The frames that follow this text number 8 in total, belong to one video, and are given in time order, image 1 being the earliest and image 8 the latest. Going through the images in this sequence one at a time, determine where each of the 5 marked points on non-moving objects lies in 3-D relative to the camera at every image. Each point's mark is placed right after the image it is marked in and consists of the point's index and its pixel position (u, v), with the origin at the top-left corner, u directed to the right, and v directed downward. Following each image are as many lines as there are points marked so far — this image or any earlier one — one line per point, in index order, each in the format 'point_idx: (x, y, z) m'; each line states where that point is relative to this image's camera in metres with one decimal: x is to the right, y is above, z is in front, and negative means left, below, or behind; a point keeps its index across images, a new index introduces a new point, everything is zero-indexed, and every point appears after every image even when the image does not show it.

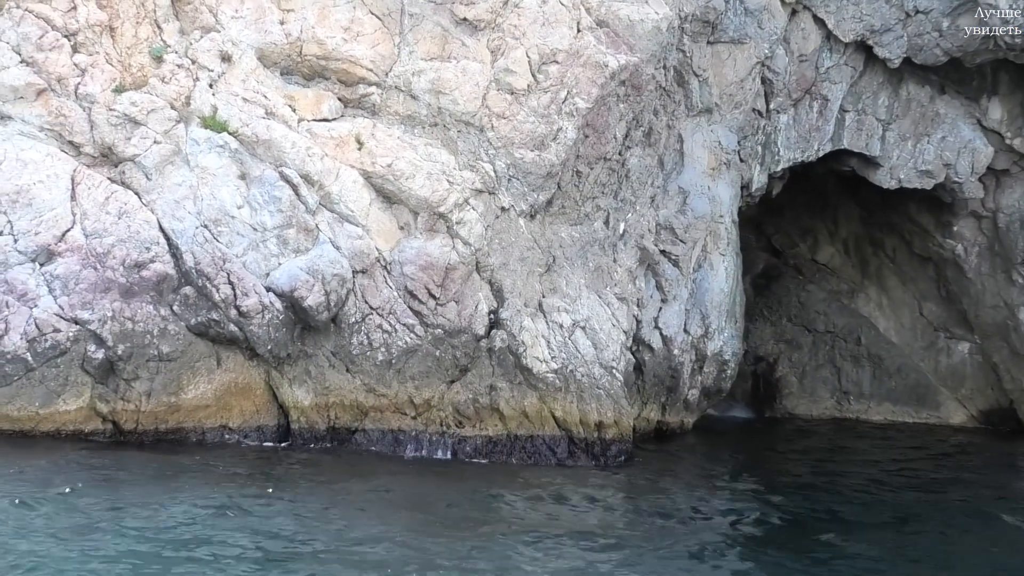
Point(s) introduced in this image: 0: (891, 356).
0: (+3.9, -0.7, +13.2) m
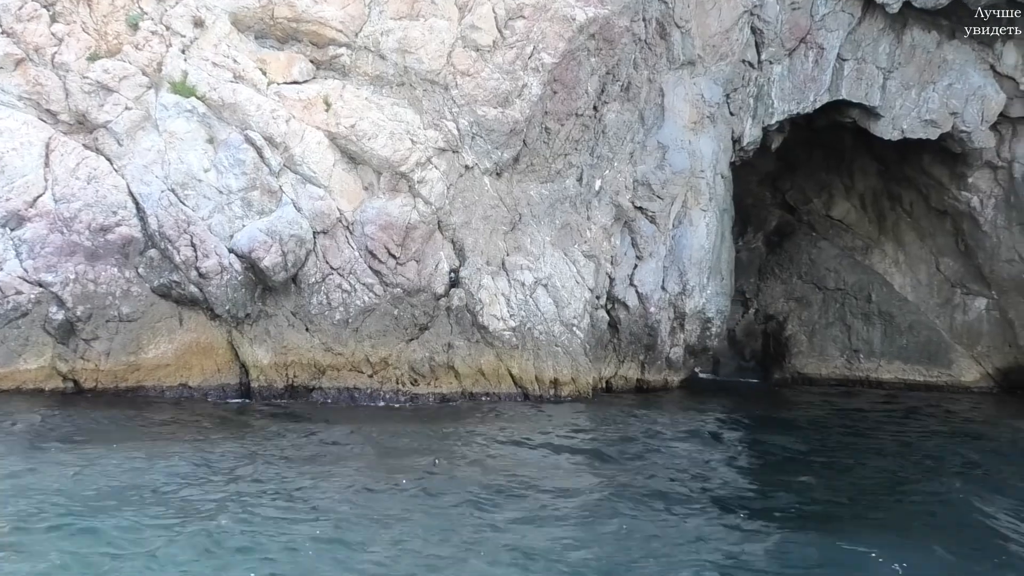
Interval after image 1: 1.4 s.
0: (+3.9, -0.3, +12.7) m
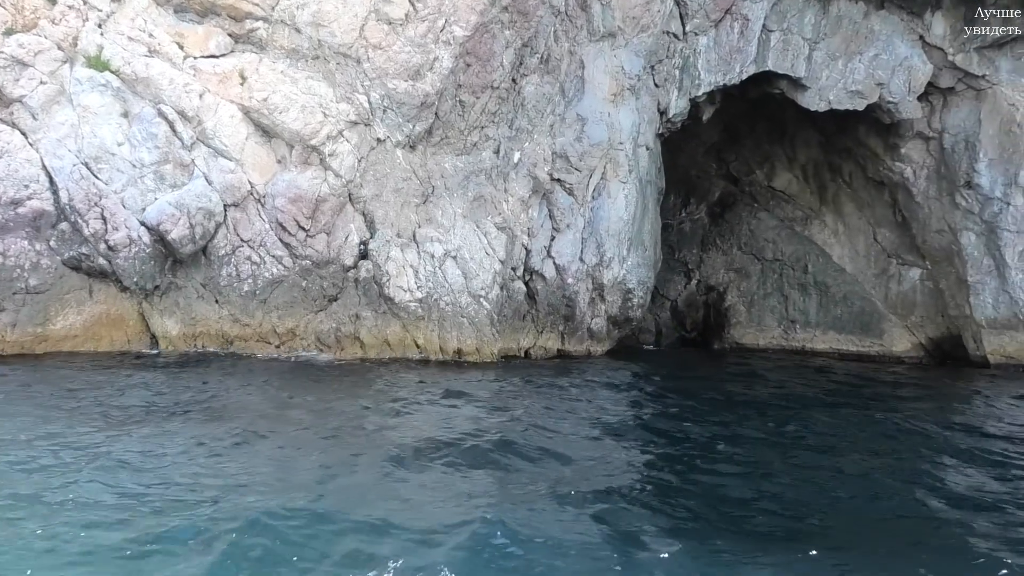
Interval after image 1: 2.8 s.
0: (+3.3, 0.0, +12.8) m
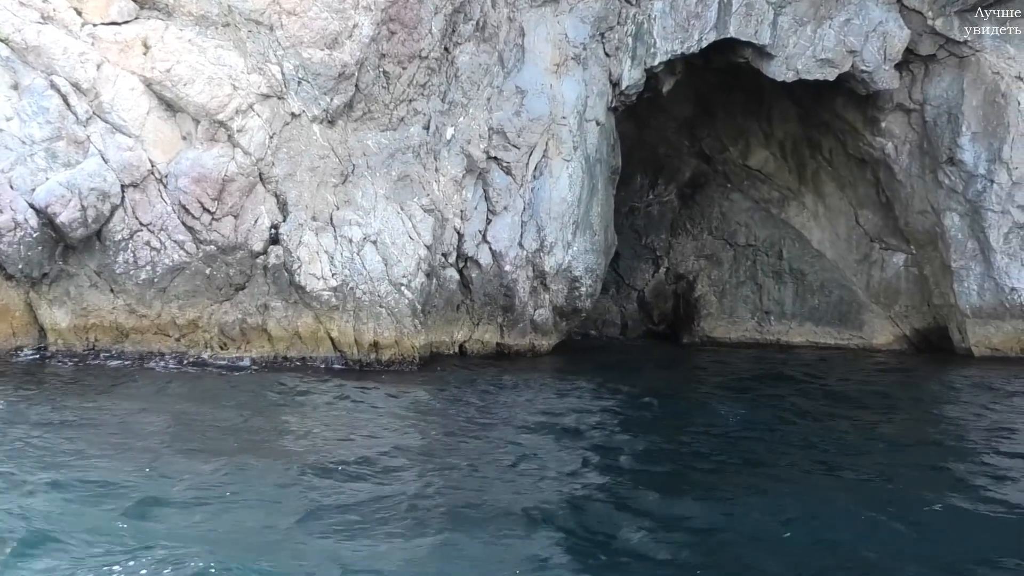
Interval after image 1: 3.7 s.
0: (+2.8, +0.2, +11.8) m
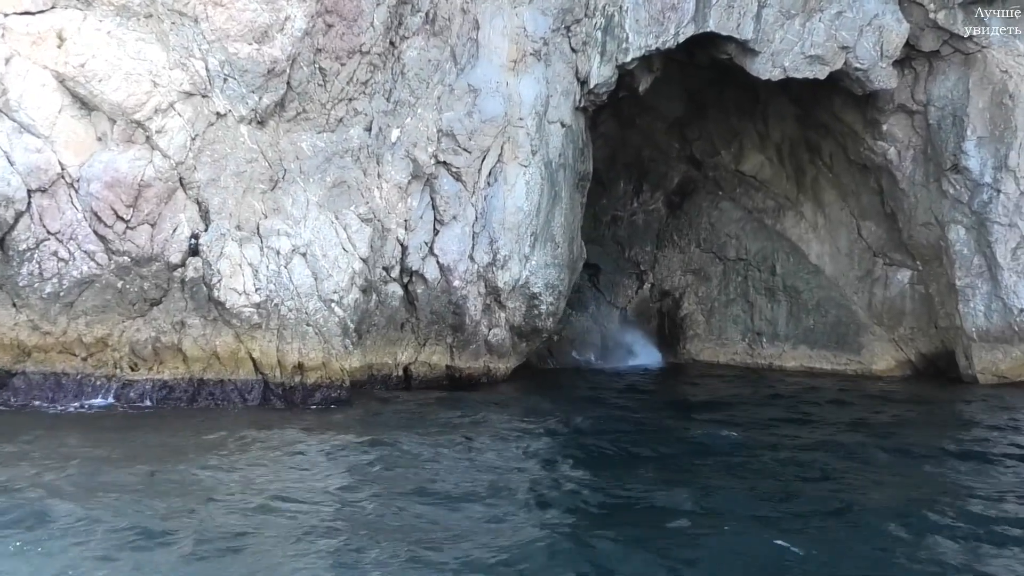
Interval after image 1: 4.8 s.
0: (+2.6, 0.0, +10.8) m
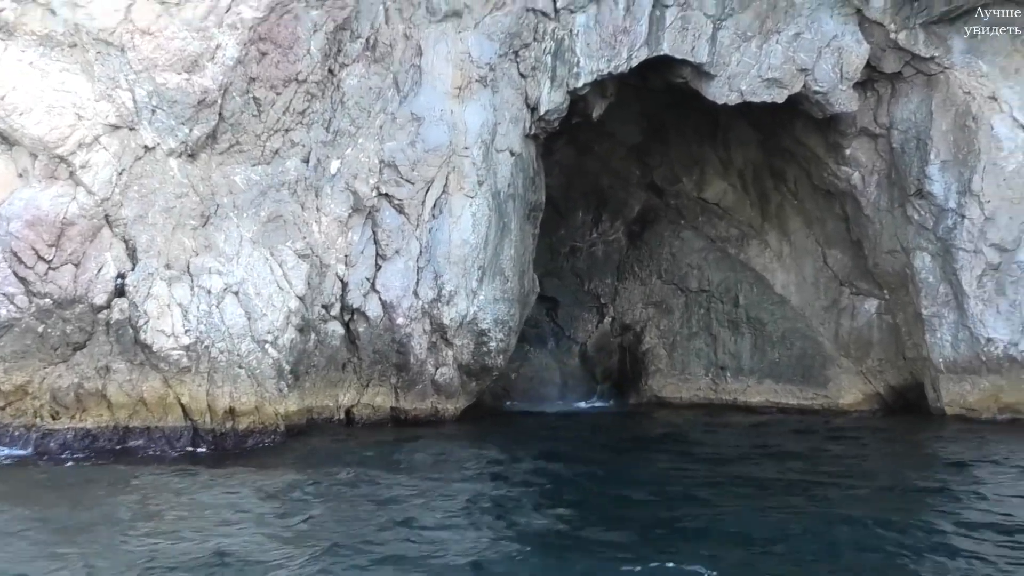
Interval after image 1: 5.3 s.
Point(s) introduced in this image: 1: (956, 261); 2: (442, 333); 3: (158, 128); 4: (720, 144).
0: (+2.2, -0.3, +10.4) m
1: (+3.1, +0.2, +8.8) m
2: (-0.5, -0.3, +8.7) m
3: (-2.2, +1.0, +8.0) m
4: (+1.7, +1.2, +10.5) m
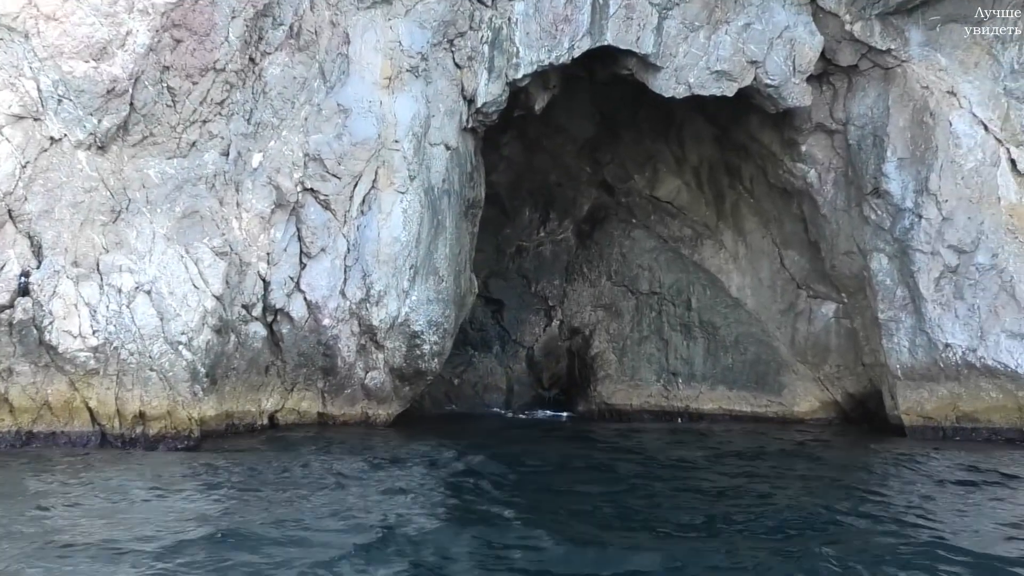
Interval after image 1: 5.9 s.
0: (+1.8, -0.3, +10.0) m
1: (+2.7, +0.2, +8.4) m
2: (-0.9, -0.3, +8.3) m
3: (-2.7, +1.0, +7.6) m
4: (+1.3, +1.2, +10.1) m
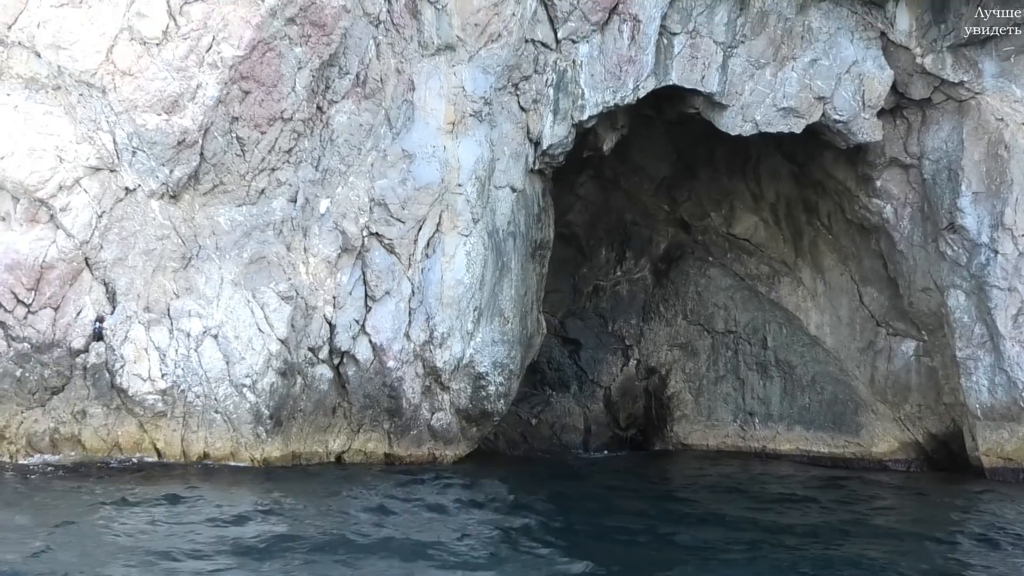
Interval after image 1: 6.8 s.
0: (+2.3, -0.6, +9.8) m
1: (+3.1, -0.1, +8.1) m
2: (-0.5, -0.6, +8.4) m
3: (-2.3, +0.8, +7.9) m
4: (+1.9, +0.9, +10.0) m
